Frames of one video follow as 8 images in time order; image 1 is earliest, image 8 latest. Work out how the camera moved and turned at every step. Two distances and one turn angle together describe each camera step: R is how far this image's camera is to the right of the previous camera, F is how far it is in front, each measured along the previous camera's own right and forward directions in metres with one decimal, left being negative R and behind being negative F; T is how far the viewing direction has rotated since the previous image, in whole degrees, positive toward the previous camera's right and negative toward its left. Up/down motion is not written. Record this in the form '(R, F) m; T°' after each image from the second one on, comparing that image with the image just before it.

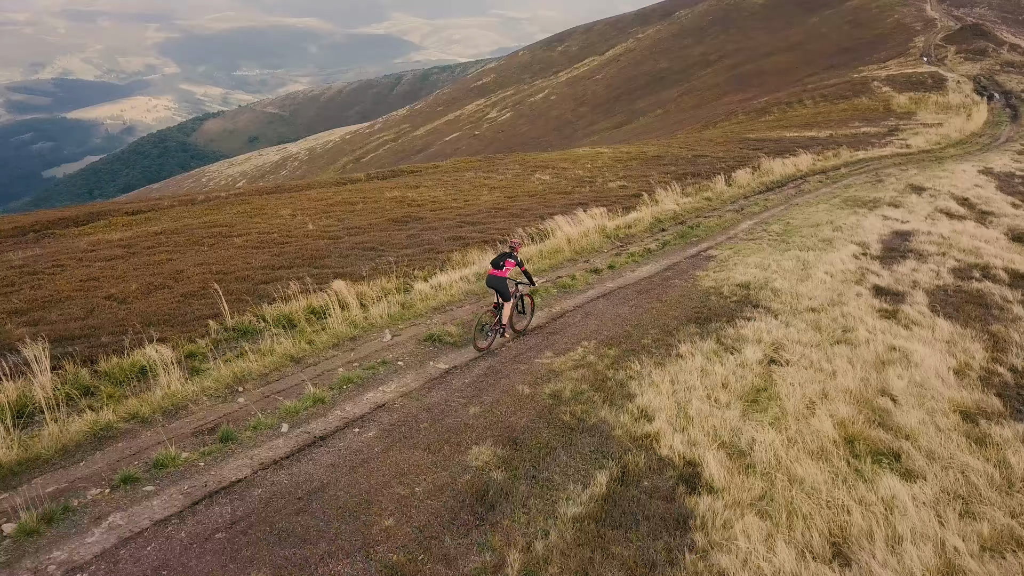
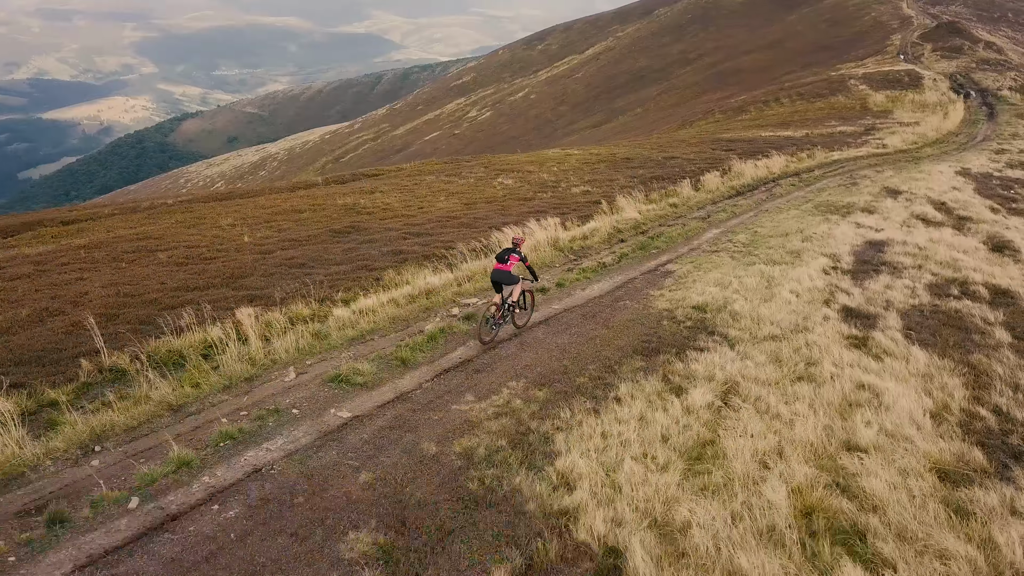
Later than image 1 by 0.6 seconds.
(+1.0, +1.7) m; +1°
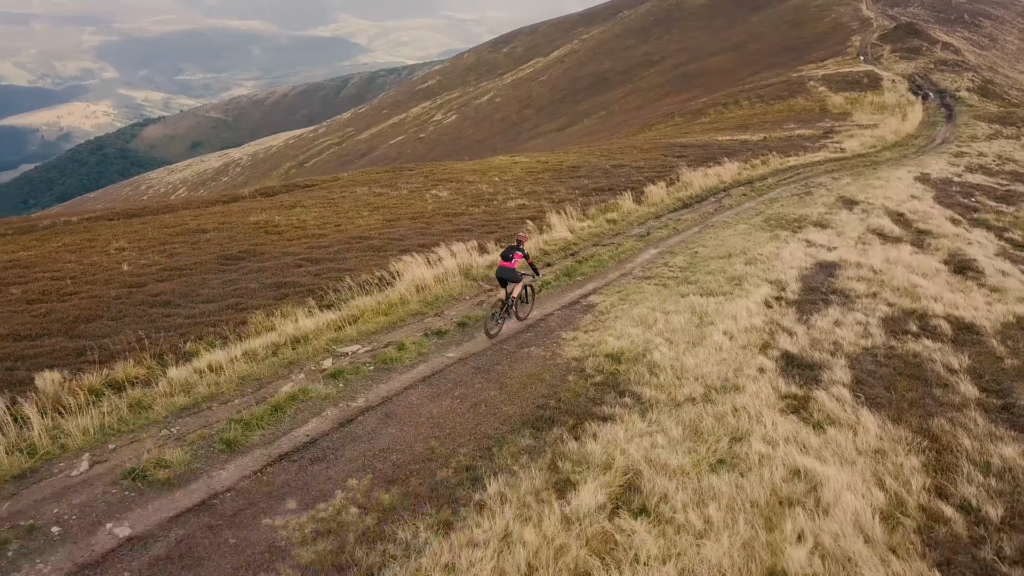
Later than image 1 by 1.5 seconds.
(+1.5, +2.5) m; +2°
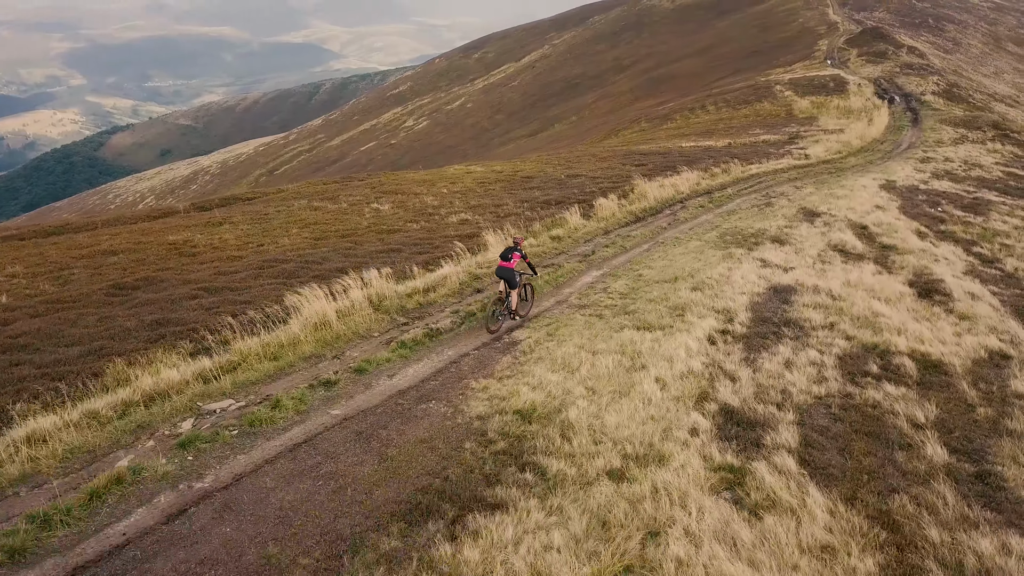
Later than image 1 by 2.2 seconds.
(+1.2, +2.0) m; +2°
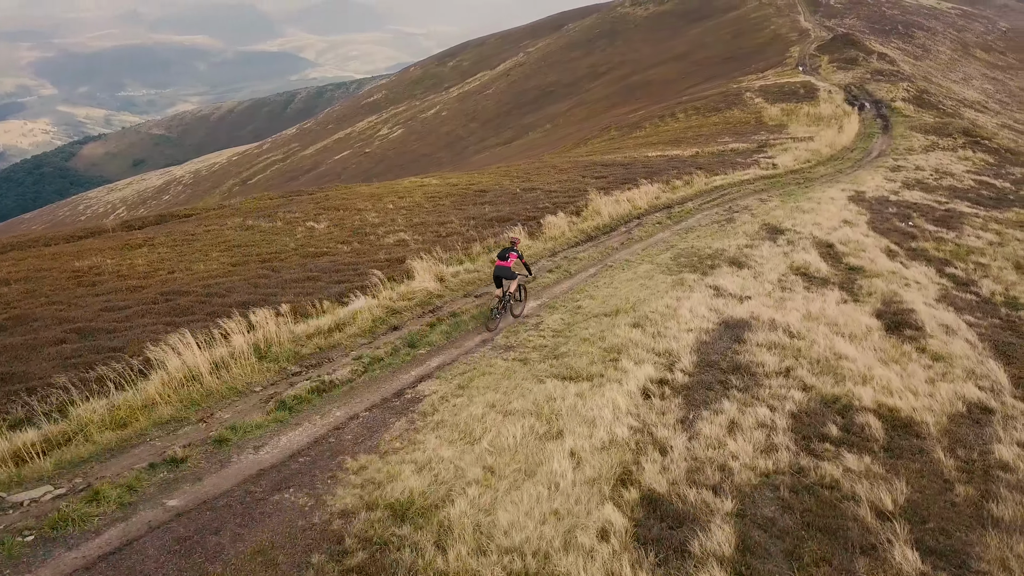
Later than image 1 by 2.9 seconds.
(+1.2, +2.1) m; +2°
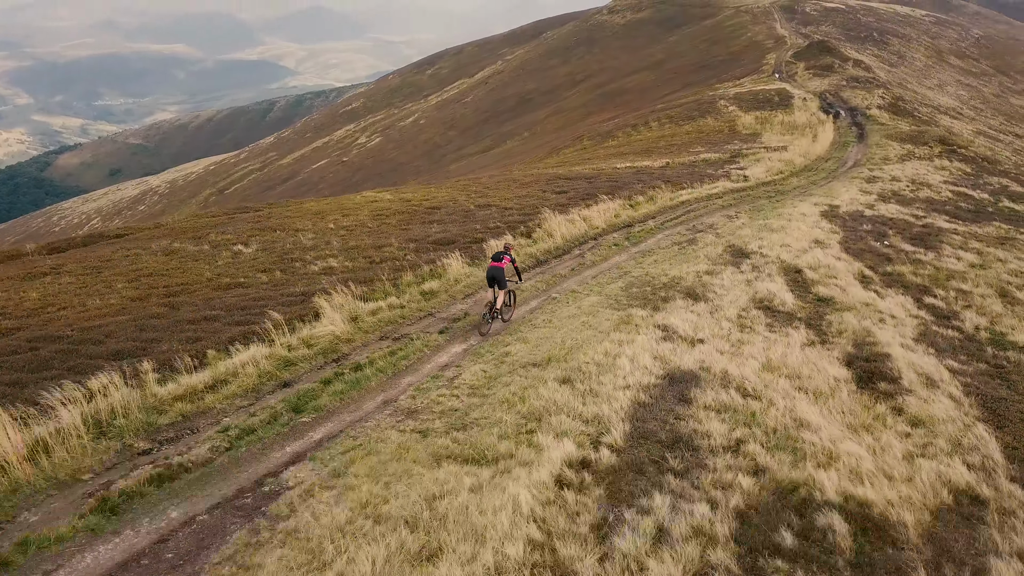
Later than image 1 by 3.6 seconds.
(+1.3, +2.3) m; +1°
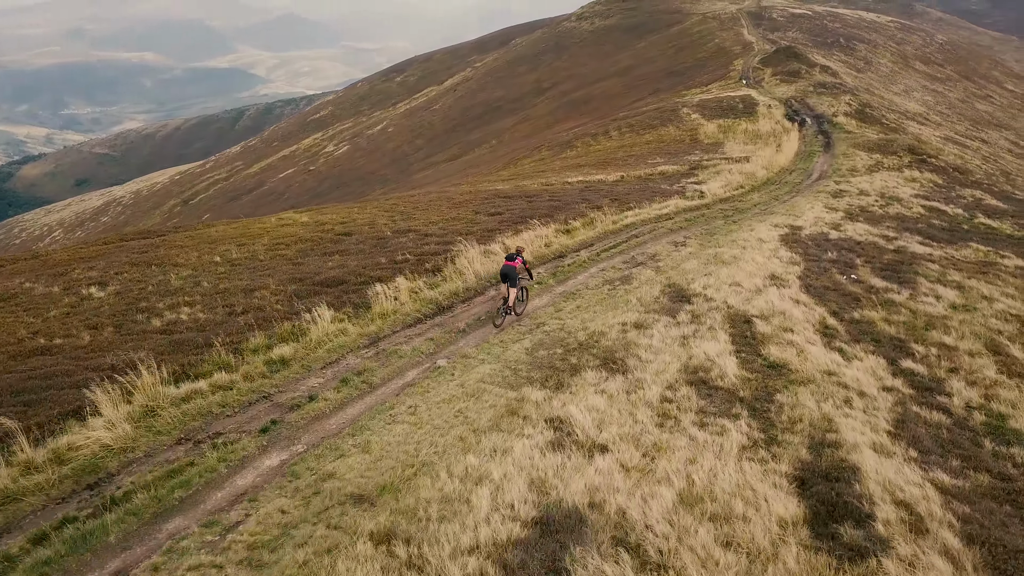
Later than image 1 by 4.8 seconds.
(+2.1, +4.1) m; +2°
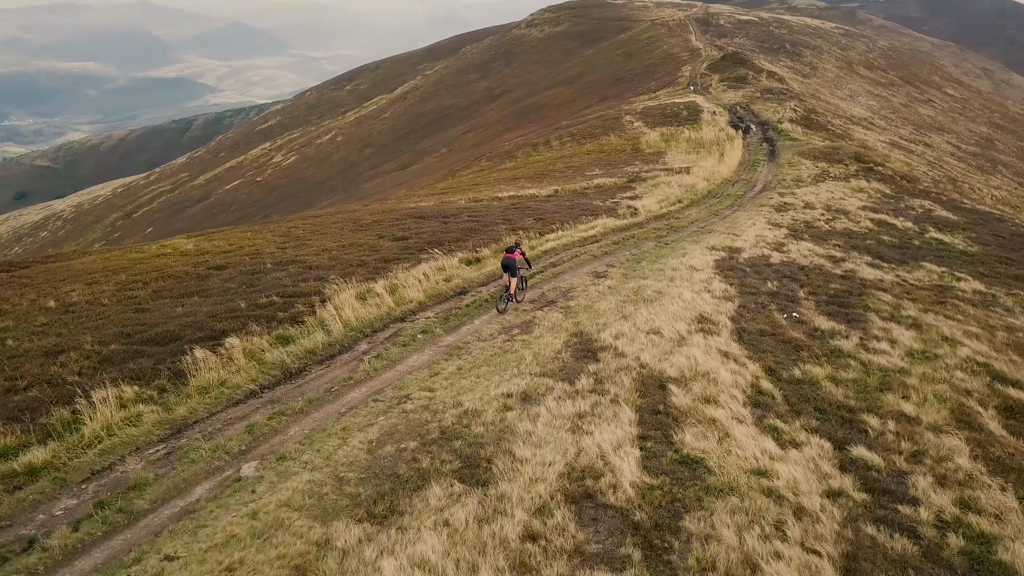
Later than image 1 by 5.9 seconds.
(+1.9, +3.8) m; +3°
